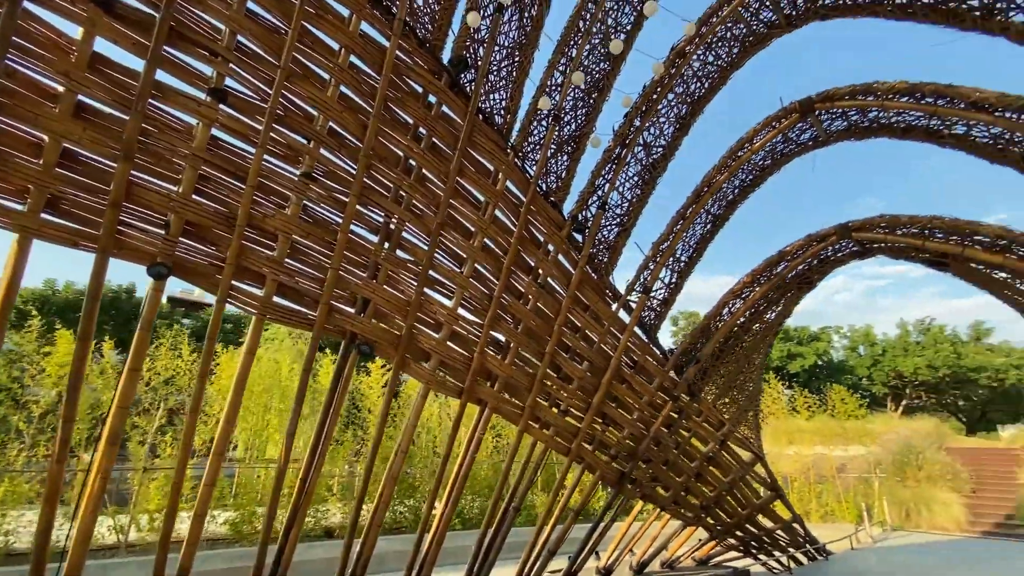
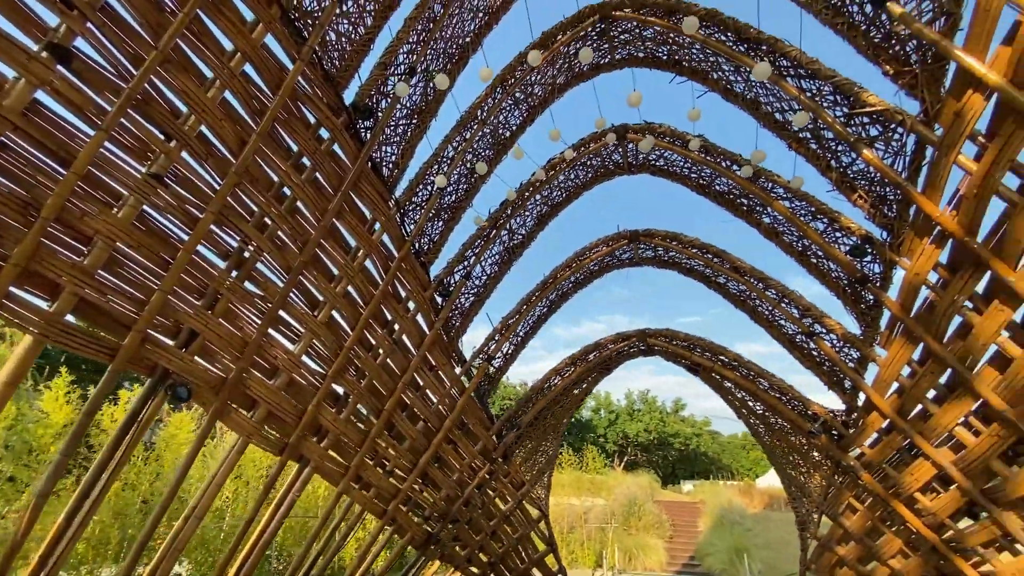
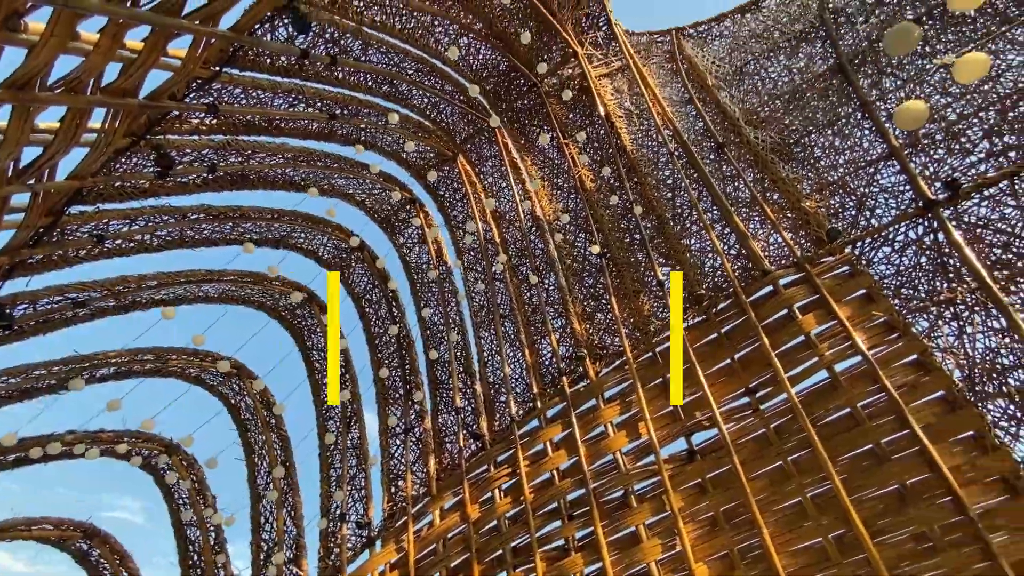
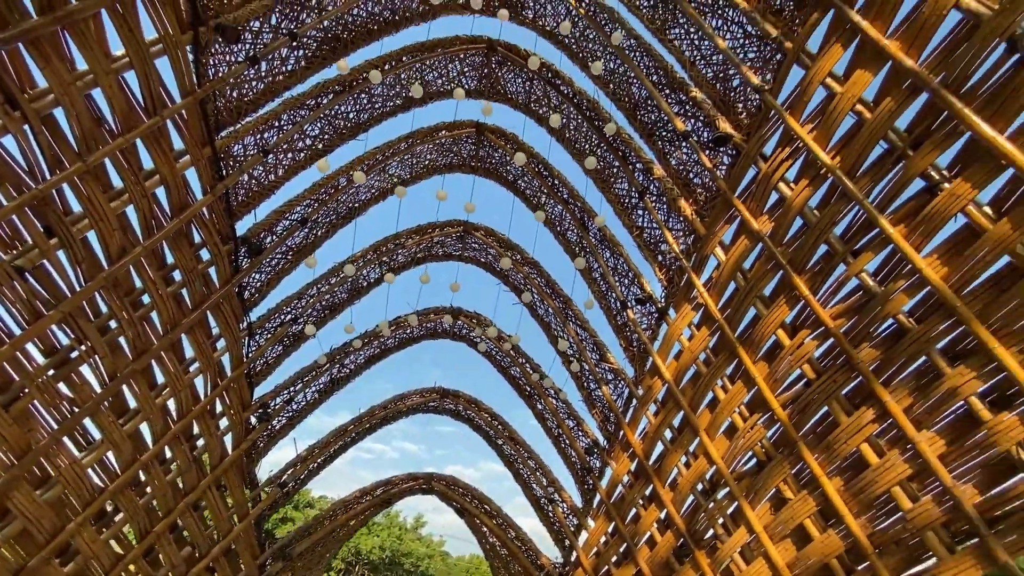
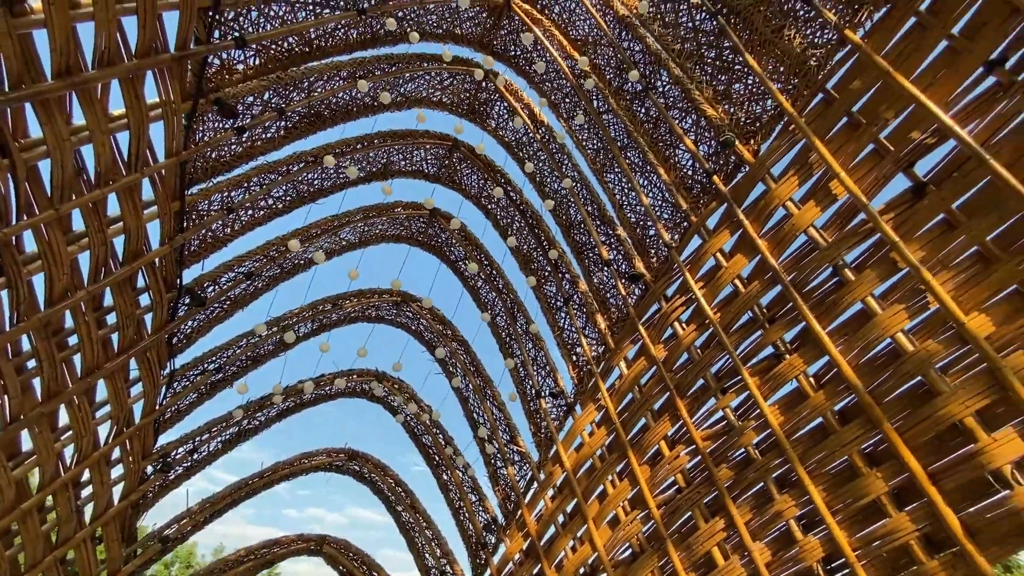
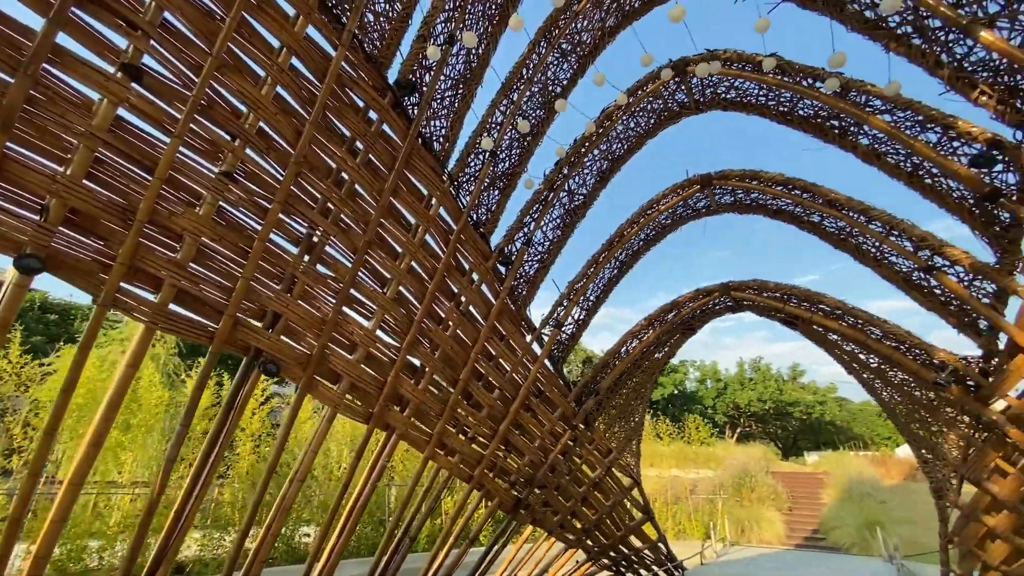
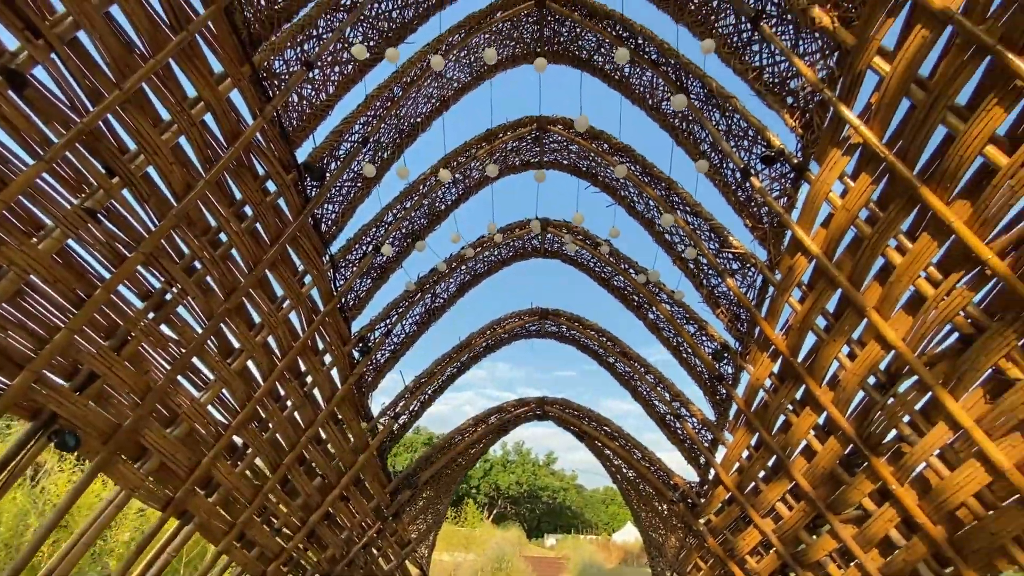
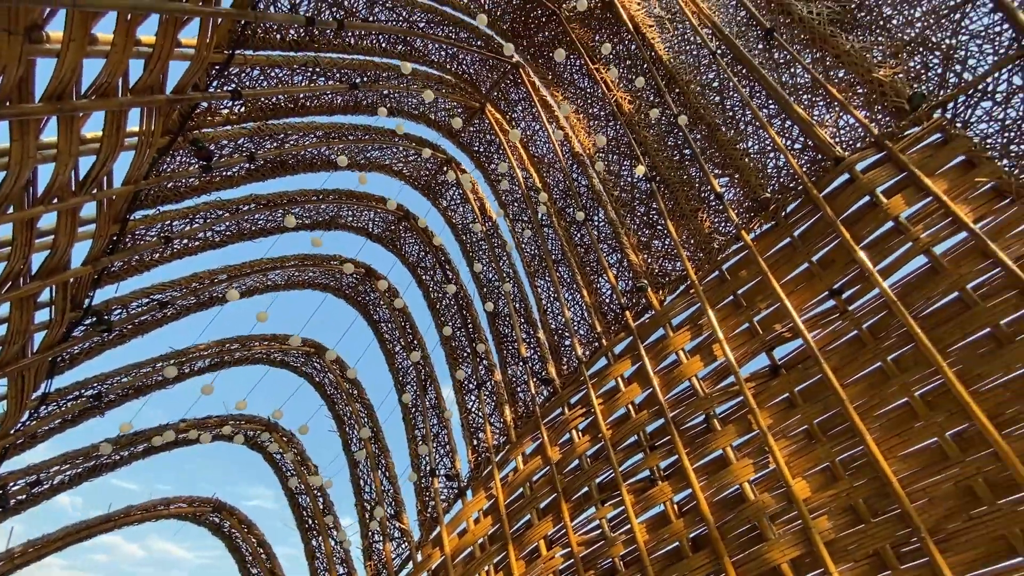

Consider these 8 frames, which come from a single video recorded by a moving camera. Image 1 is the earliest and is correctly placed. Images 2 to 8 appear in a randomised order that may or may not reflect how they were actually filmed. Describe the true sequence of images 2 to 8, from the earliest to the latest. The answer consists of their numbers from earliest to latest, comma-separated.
6, 2, 7, 4, 5, 8, 3
